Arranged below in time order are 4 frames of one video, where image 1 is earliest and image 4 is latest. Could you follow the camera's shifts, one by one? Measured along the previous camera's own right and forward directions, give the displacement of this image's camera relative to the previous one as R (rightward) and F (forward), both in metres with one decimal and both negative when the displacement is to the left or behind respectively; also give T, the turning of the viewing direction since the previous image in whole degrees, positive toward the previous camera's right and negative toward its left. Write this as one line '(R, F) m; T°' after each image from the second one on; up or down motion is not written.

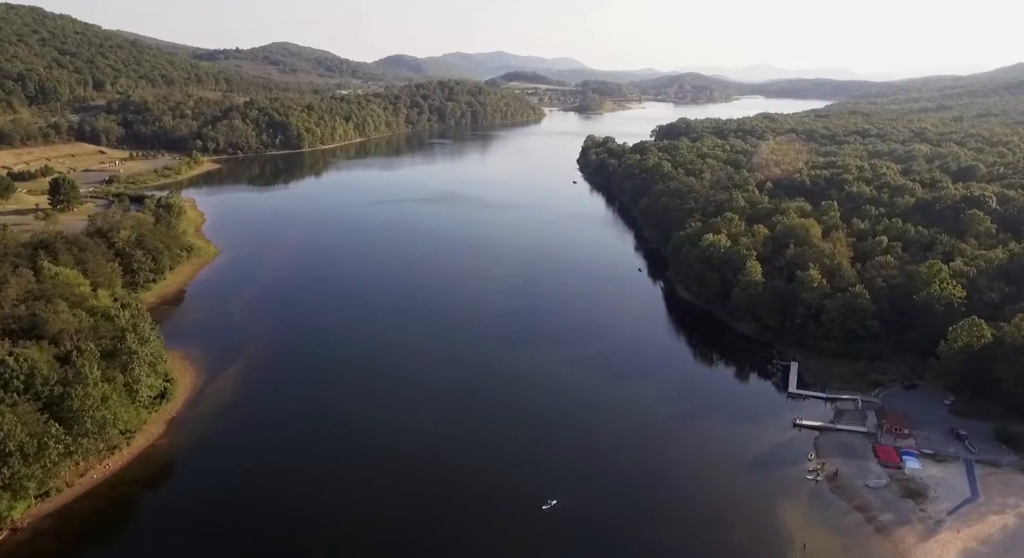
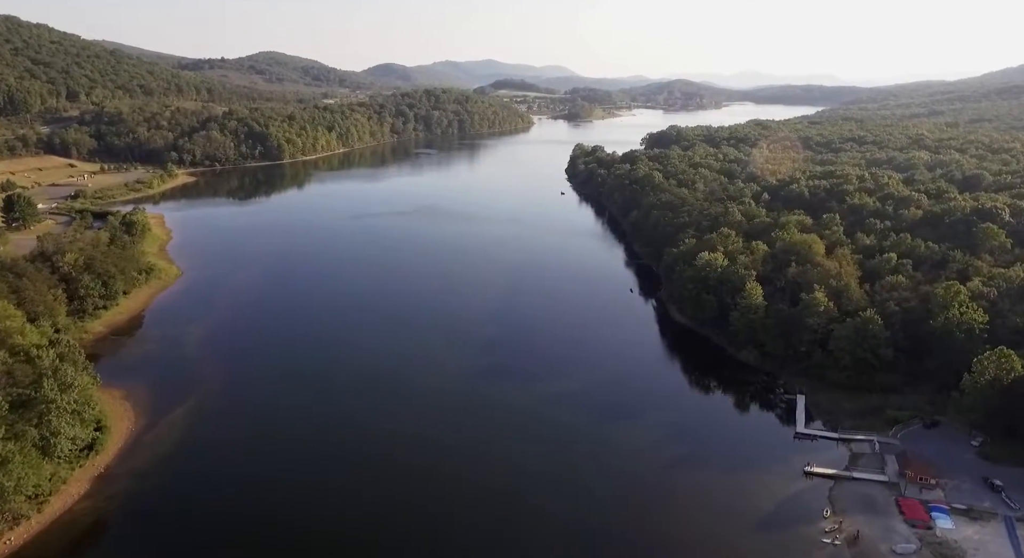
(+0.6, +2.8) m; +1°
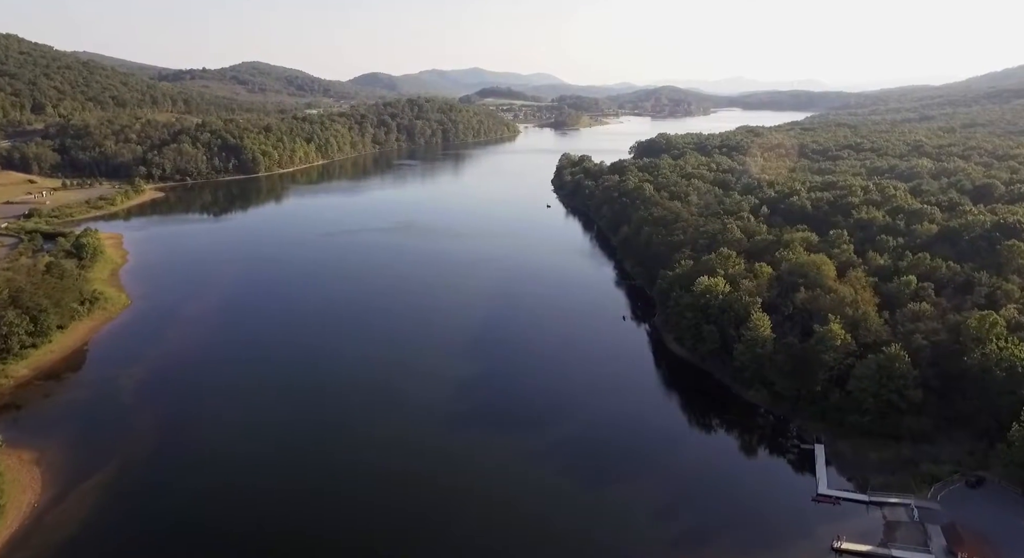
(+0.5, +3.5) m; +1°
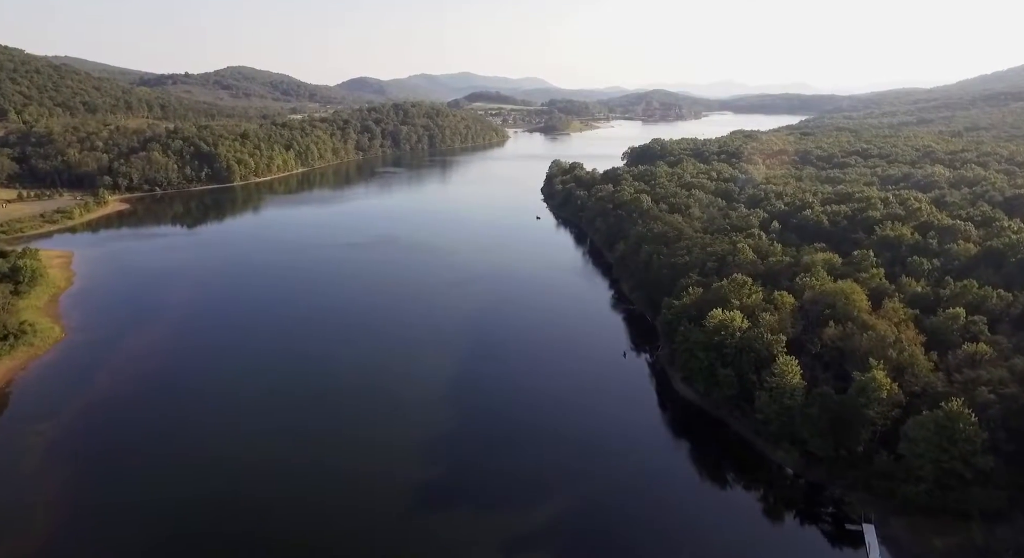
(+0.4, +4.3) m; +1°
